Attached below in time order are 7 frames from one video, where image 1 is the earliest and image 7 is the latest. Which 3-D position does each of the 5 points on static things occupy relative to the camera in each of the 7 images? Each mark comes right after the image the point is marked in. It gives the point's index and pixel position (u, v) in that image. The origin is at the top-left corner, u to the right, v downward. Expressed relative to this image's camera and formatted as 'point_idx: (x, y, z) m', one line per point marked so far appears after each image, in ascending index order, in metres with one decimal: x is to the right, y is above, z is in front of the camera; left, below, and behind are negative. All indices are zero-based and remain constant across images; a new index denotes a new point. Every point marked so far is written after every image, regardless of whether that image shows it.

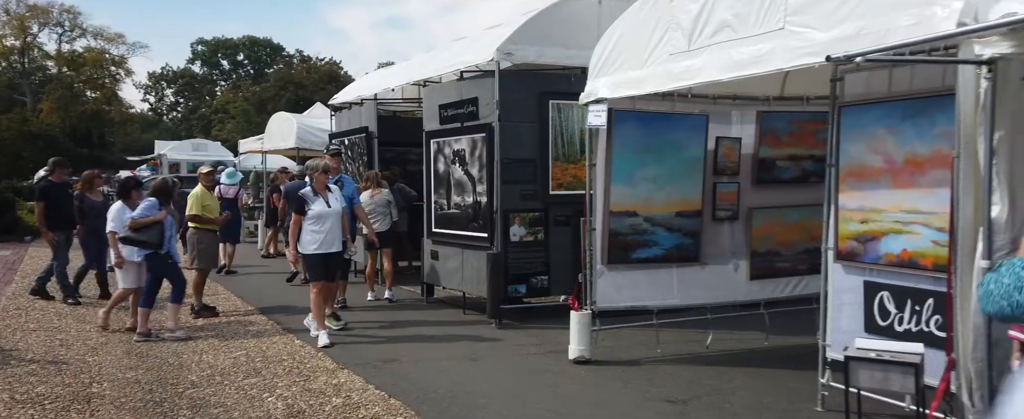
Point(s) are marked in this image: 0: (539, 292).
0: (+0.3, -0.9, +9.6) m
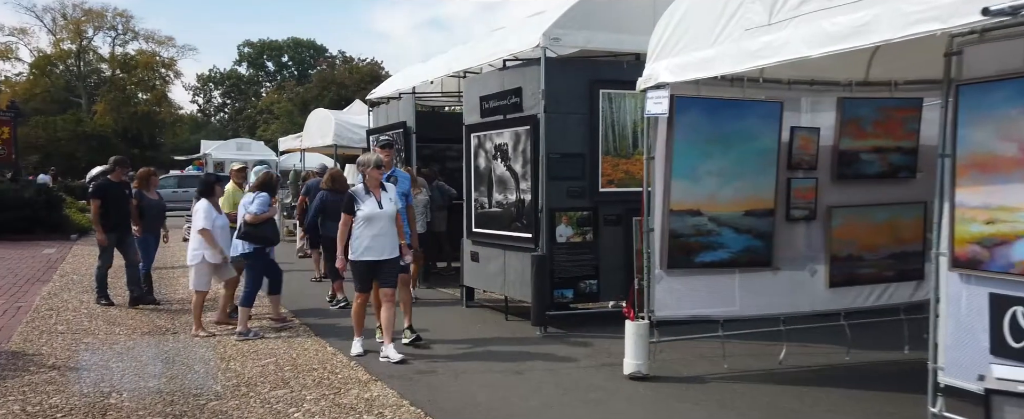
0: (+0.7, -0.8, +8.8) m
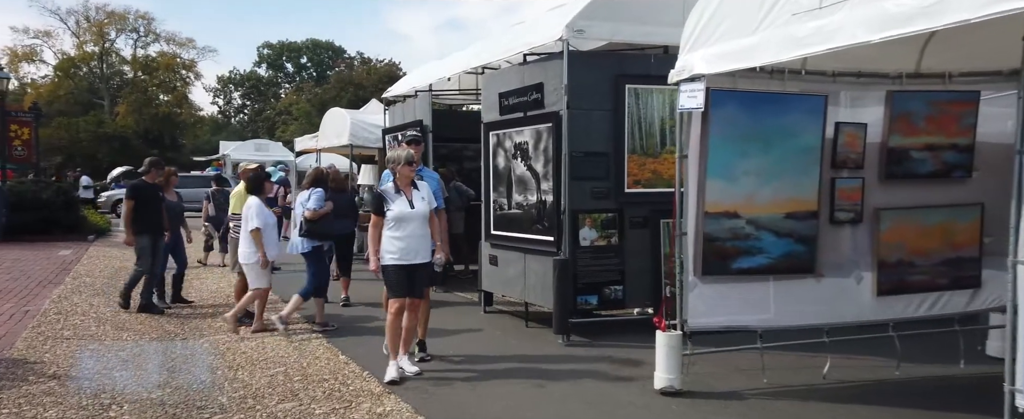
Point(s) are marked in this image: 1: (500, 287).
0: (+0.9, -0.9, +8.4) m
1: (-0.1, -0.8, +9.6) m
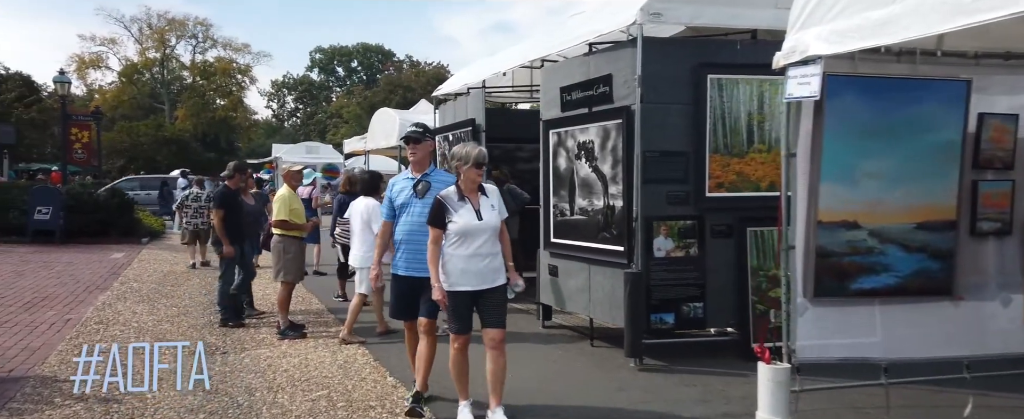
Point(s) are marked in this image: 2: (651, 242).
0: (+1.5, -0.9, +7.4) m
1: (+0.5, -0.9, +8.7) m
2: (+1.1, -0.3, +7.3) m
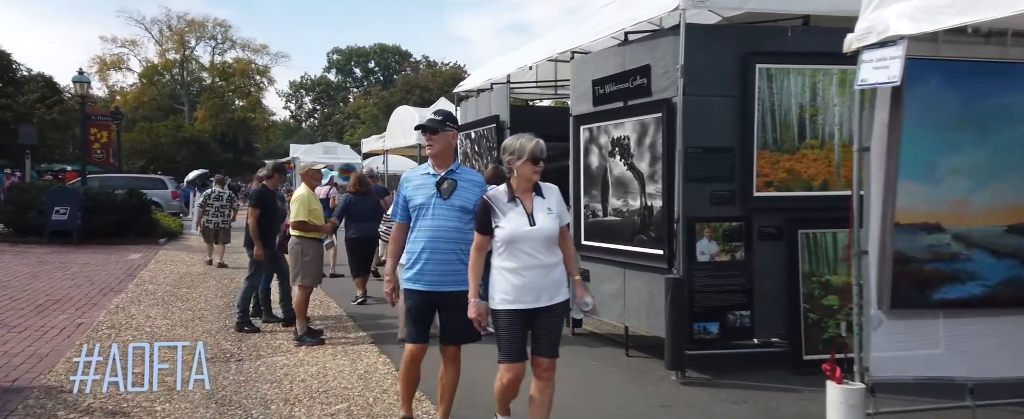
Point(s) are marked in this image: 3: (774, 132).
0: (+1.7, -0.9, +6.9) m
1: (+0.7, -0.9, +8.2) m
2: (+1.3, -0.3, +6.8) m
3: (+1.9, +0.6, +6.8) m
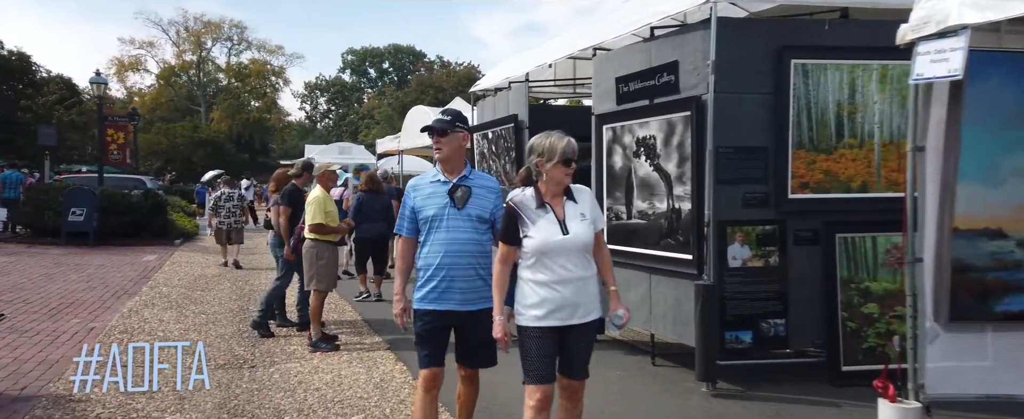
0: (+1.9, -0.9, +6.5) m
1: (+0.9, -0.9, +7.9) m
2: (+1.5, -0.3, +6.4) m
3: (+2.1, +0.5, +6.5) m
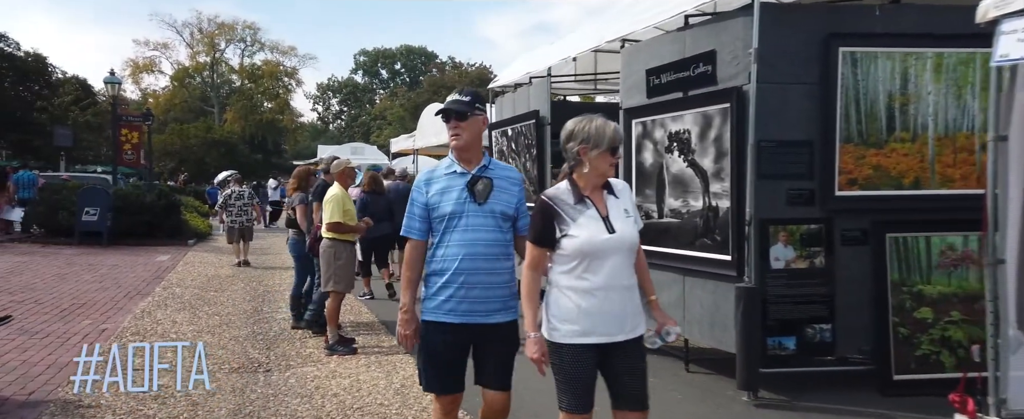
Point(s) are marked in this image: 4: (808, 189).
0: (+2.1, -0.9, +6.2) m
1: (+1.1, -0.9, +7.5) m
2: (+1.7, -0.3, +6.0) m
3: (+2.3, +0.6, +6.1) m
4: (+2.0, +0.1, +6.1) m
